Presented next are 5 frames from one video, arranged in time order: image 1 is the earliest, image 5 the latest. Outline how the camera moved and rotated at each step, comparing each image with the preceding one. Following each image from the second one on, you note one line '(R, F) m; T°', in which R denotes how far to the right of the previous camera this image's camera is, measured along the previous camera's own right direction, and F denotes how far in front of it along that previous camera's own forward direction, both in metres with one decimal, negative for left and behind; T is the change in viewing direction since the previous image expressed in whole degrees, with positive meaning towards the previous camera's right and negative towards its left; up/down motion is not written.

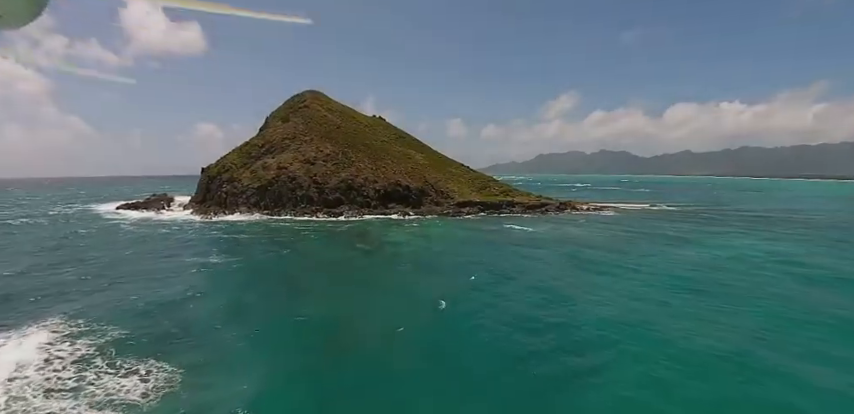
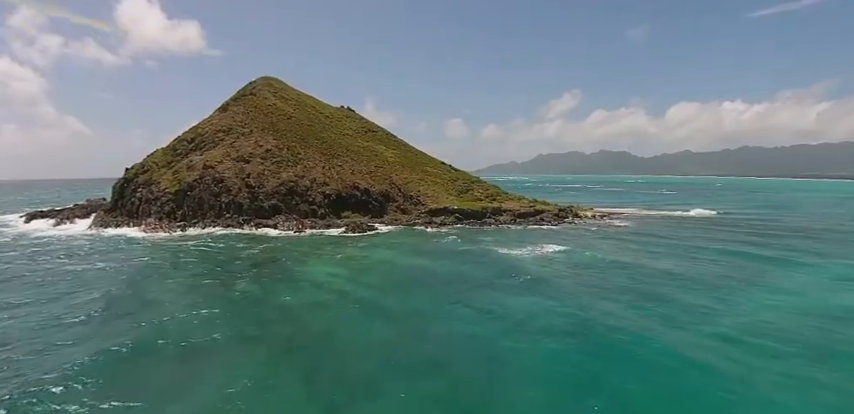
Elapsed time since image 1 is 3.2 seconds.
(+5.8, +19.5) m; 0°
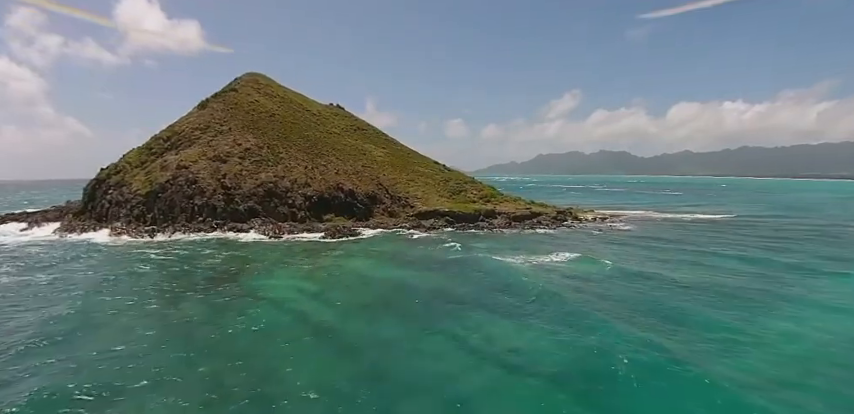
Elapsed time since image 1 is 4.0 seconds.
(+1.7, +4.8) m; 0°
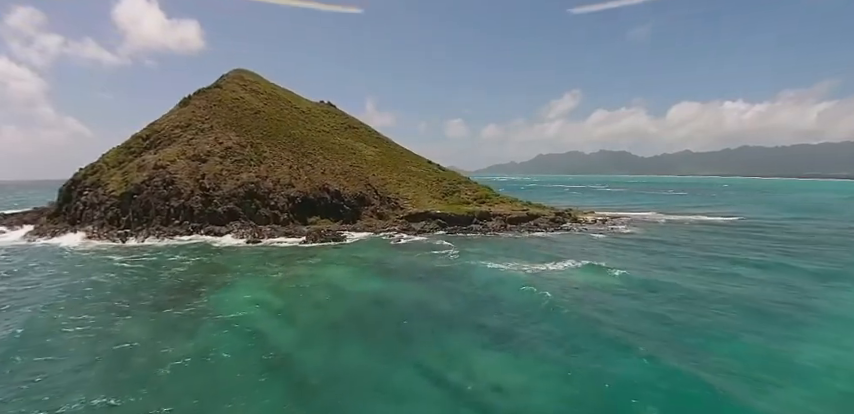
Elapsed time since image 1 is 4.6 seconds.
(+1.3, +3.6) m; 0°
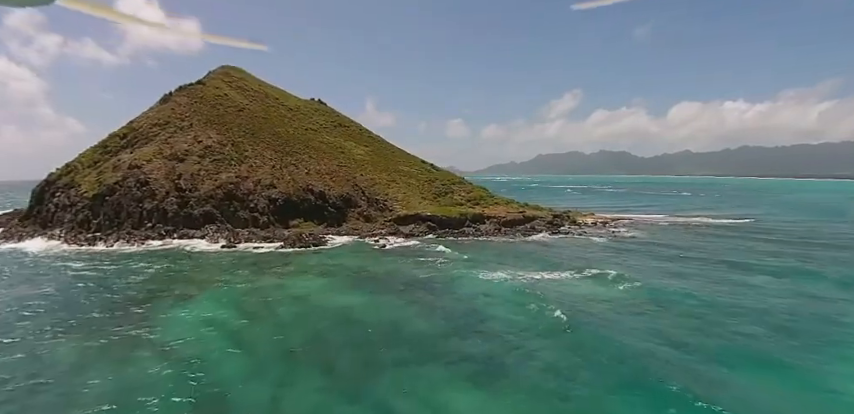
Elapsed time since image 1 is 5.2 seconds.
(+1.4, +3.6) m; 0°
